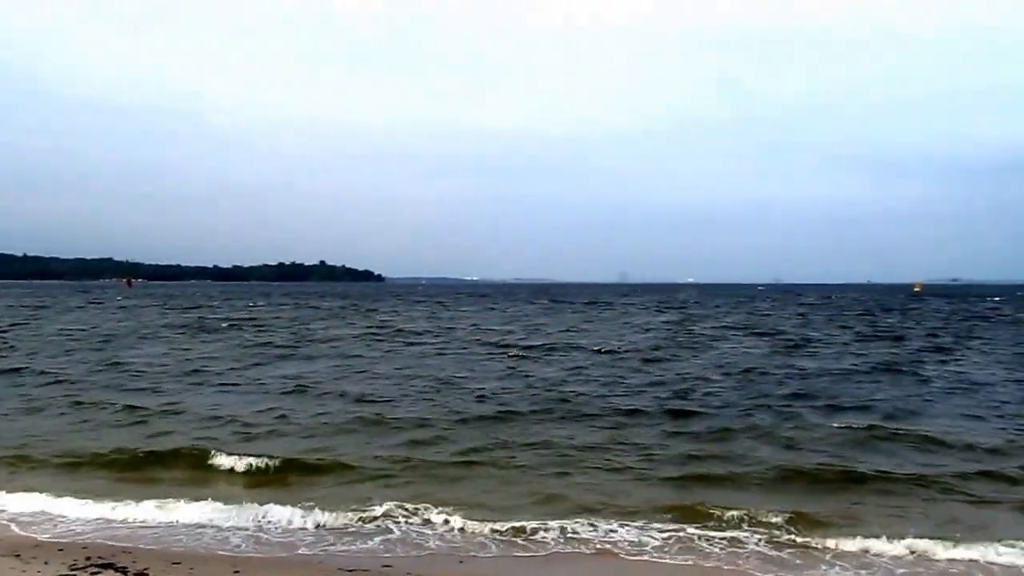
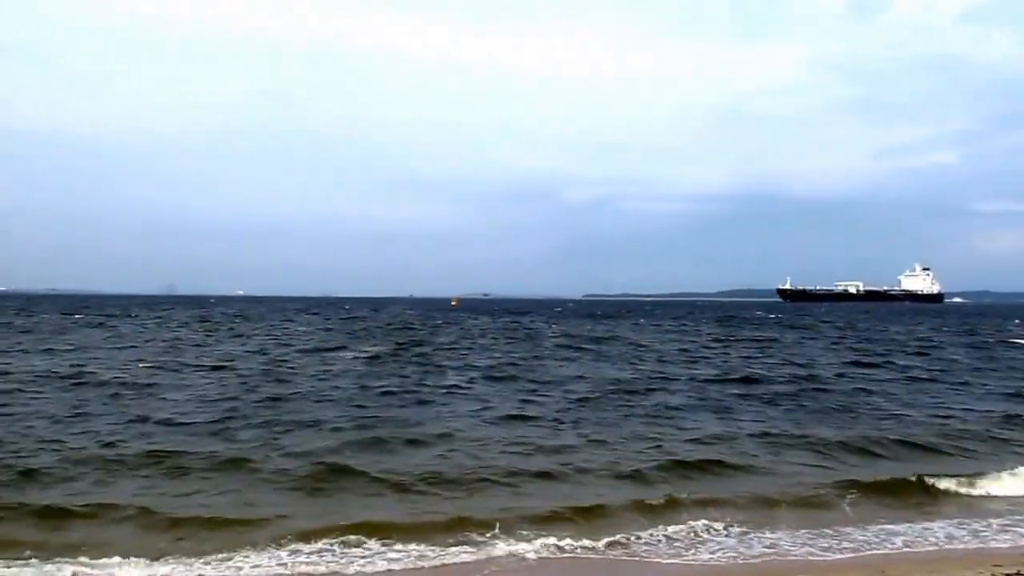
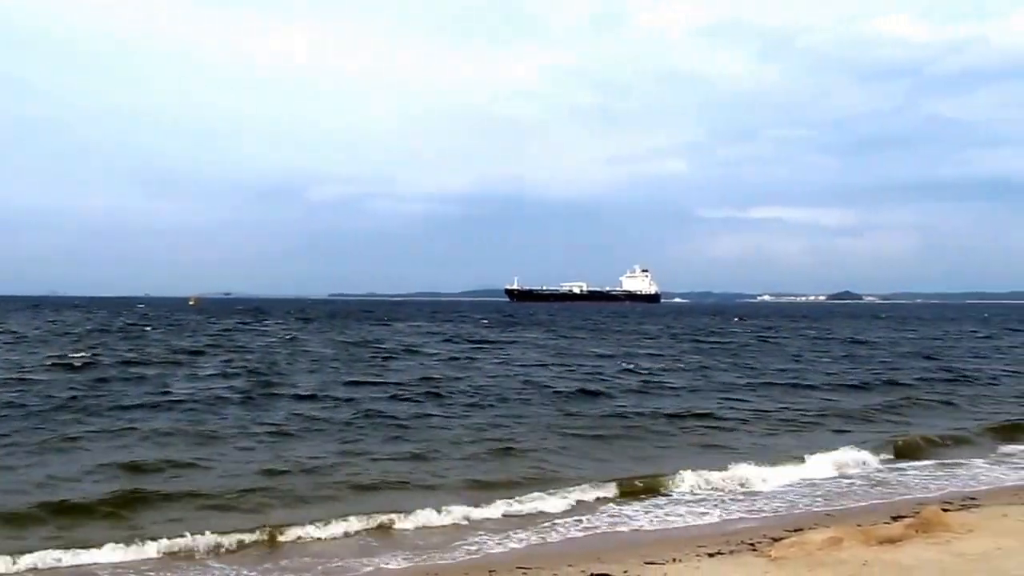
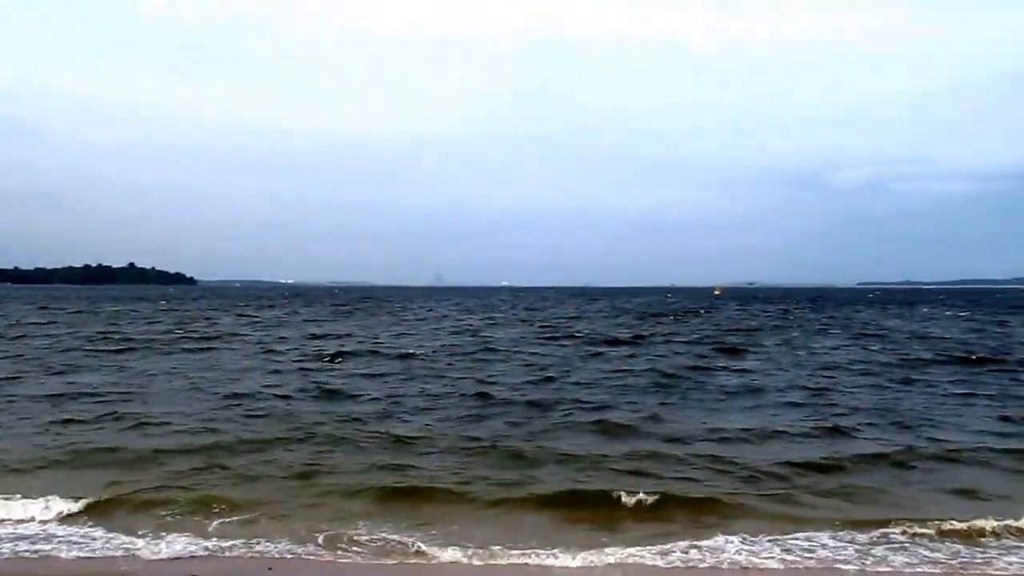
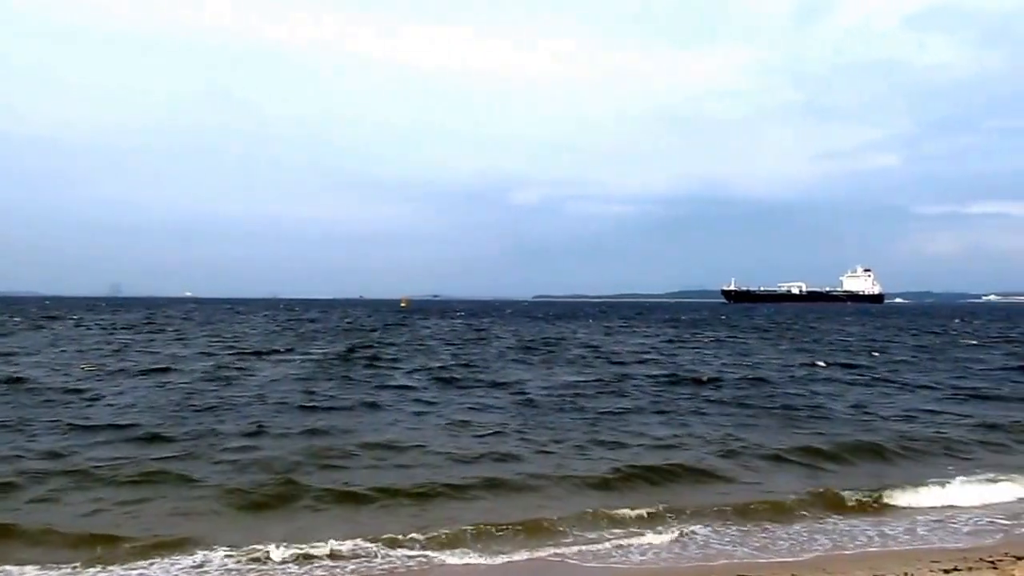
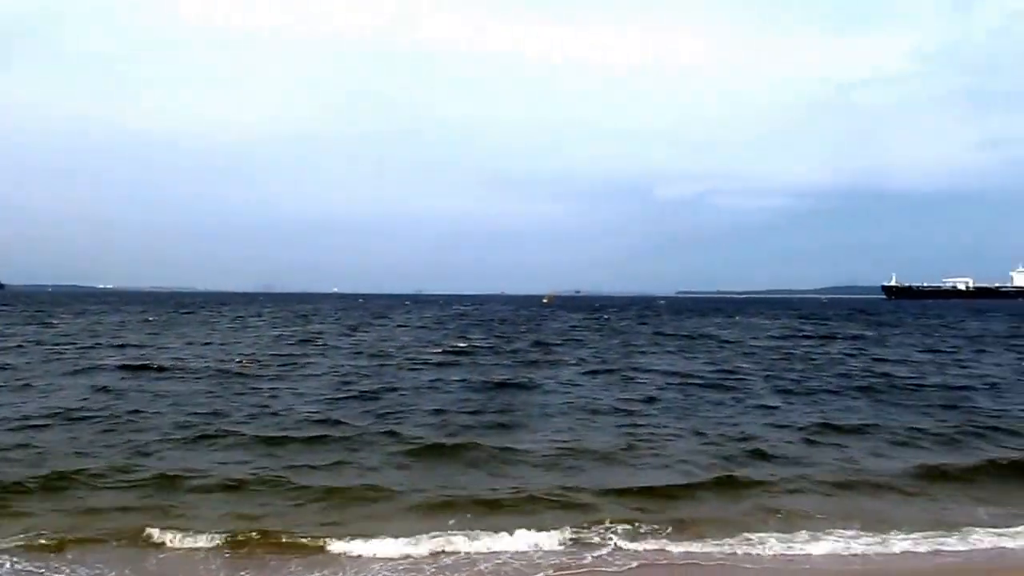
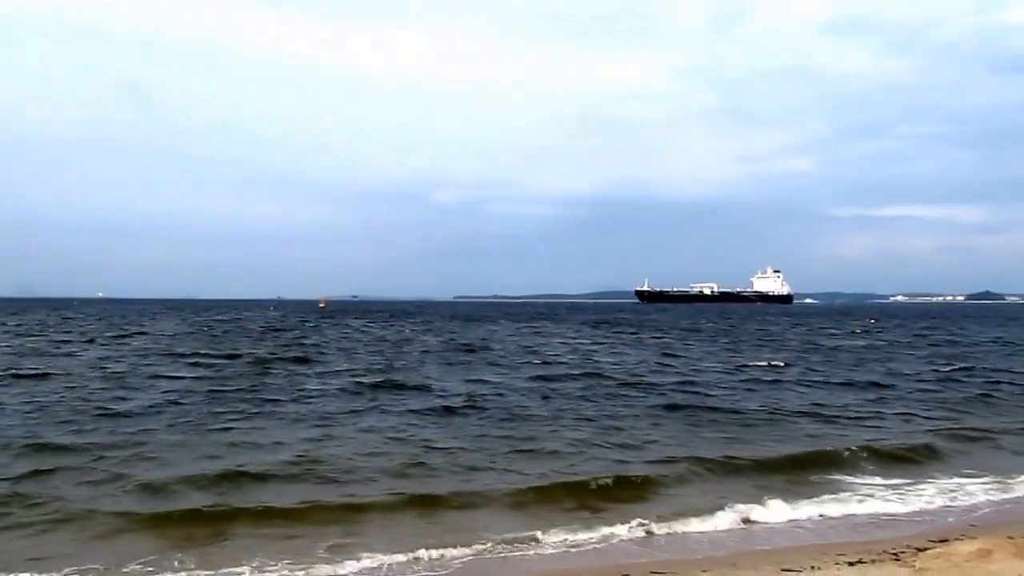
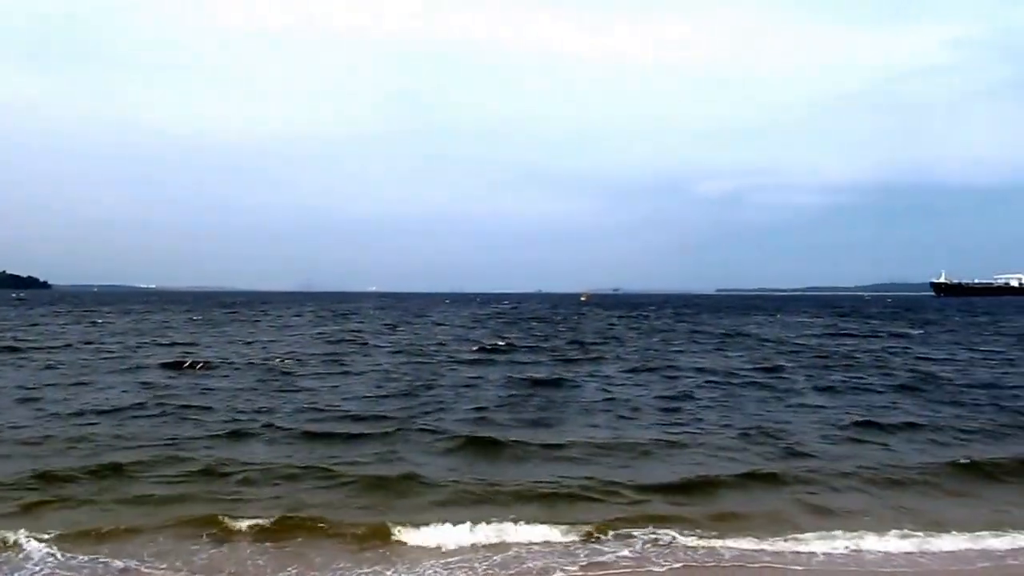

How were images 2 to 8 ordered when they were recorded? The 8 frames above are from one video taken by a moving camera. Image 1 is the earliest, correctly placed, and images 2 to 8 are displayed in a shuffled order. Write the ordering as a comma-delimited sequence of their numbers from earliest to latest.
4, 8, 6, 2, 5, 7, 3
